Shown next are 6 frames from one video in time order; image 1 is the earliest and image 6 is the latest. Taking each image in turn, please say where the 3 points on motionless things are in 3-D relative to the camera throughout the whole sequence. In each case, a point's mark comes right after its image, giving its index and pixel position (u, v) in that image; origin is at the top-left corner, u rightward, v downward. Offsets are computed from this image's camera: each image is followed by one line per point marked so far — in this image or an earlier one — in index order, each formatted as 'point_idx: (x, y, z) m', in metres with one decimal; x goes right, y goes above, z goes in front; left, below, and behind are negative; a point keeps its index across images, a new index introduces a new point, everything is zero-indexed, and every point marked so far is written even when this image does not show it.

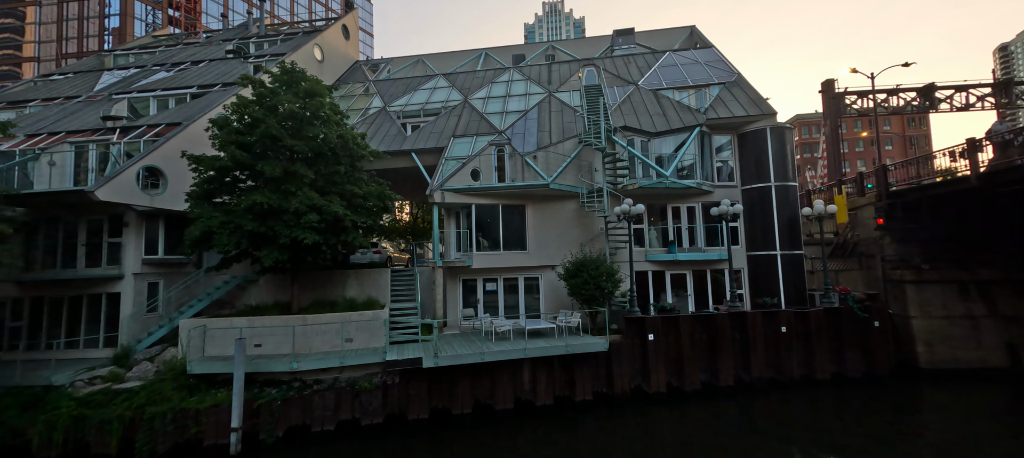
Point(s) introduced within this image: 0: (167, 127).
0: (-12.0, +3.6, +14.7) m
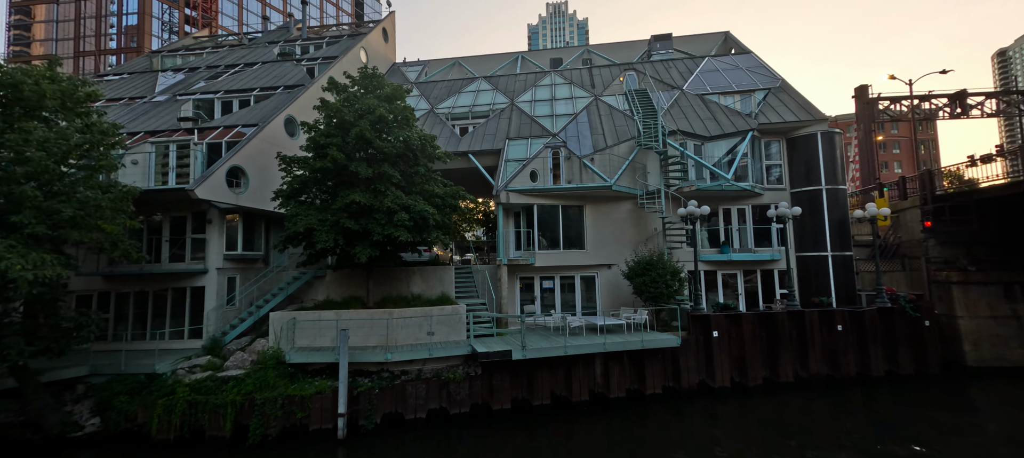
0: (-9.8, +3.7, +15.2) m
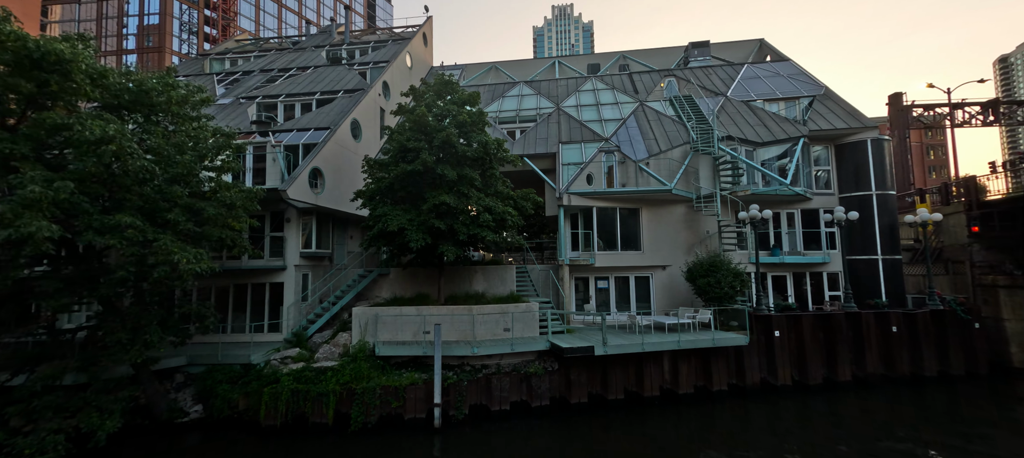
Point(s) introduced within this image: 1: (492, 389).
0: (-7.5, +3.7, +15.9) m
1: (-0.5, -4.5, +11.6) m
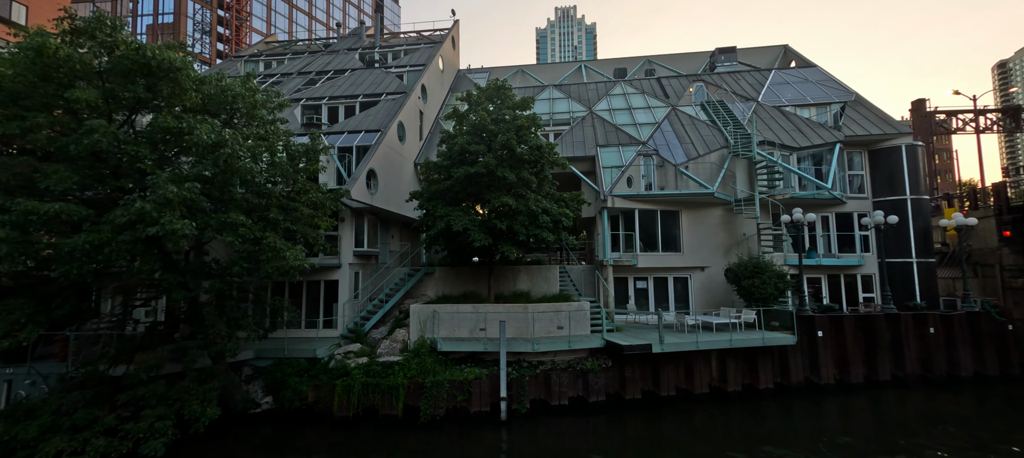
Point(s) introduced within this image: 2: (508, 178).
0: (-5.7, +3.7, +16.3) m
1: (+1.1, -4.5, +12.0) m
2: (-0.1, +1.5, +12.5) m
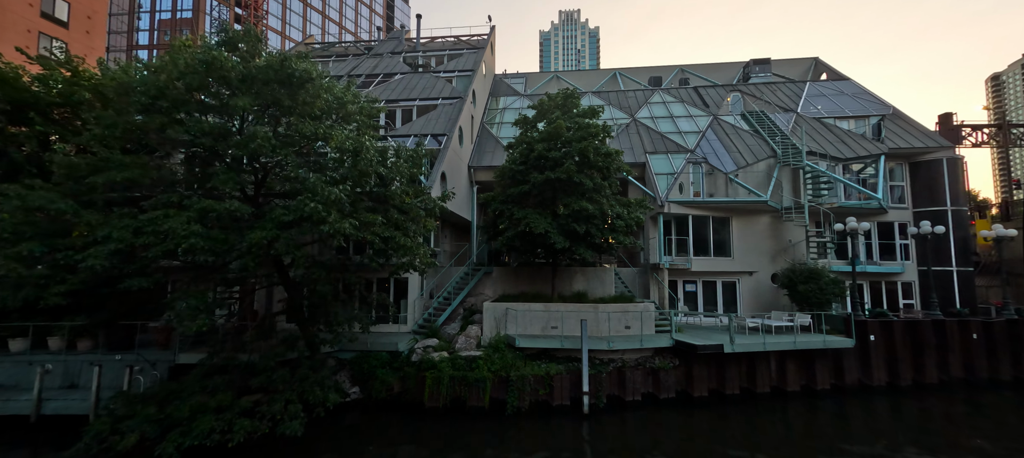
0: (-3.3, +3.7, +17.0) m
1: (+3.4, -4.6, +12.6) m
2: (+2.3, +1.4, +13.2) m
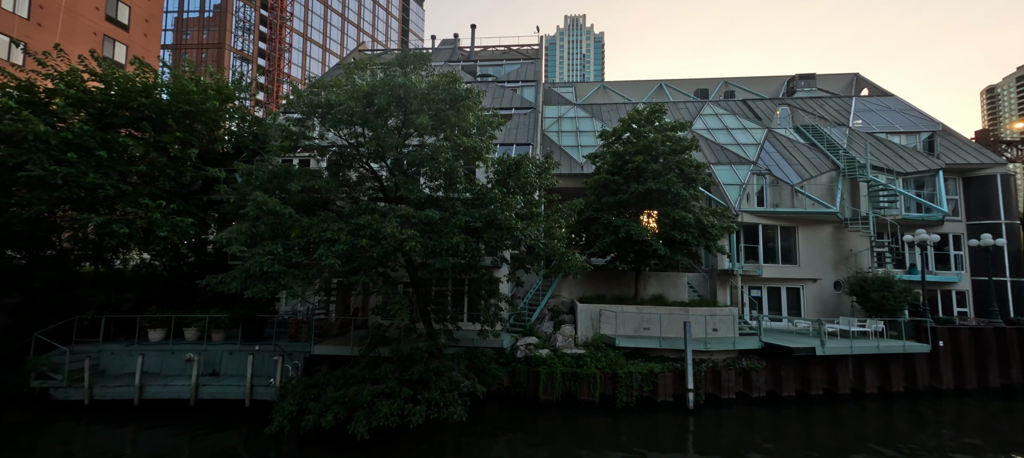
0: (+0.1, +3.5, +17.9) m
1: (+6.7, -4.9, +13.4) m
2: (+5.7, +1.2, +14.1) m
